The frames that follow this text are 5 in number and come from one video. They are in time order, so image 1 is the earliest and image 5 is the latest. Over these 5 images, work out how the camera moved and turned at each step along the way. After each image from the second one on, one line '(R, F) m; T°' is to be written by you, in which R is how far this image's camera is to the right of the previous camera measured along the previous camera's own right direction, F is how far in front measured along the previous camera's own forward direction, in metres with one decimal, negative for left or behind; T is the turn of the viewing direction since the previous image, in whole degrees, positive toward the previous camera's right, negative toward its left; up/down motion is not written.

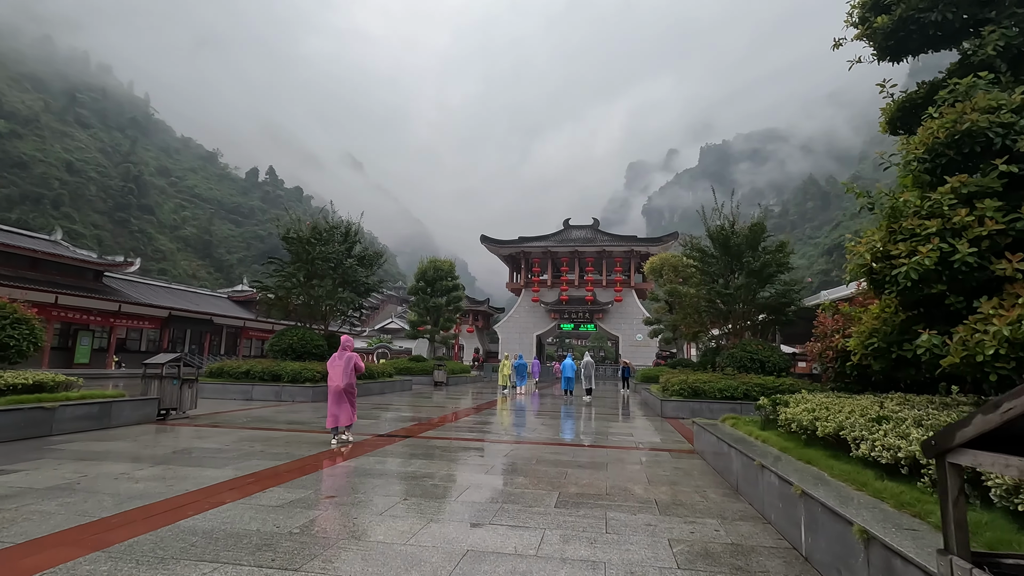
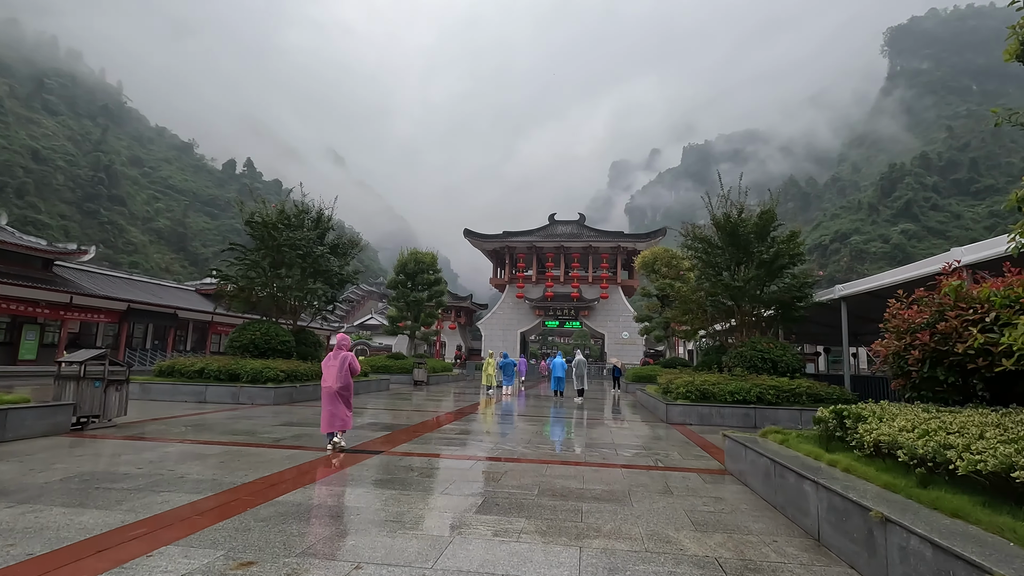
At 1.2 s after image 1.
(-0.1, +1.1) m; +2°
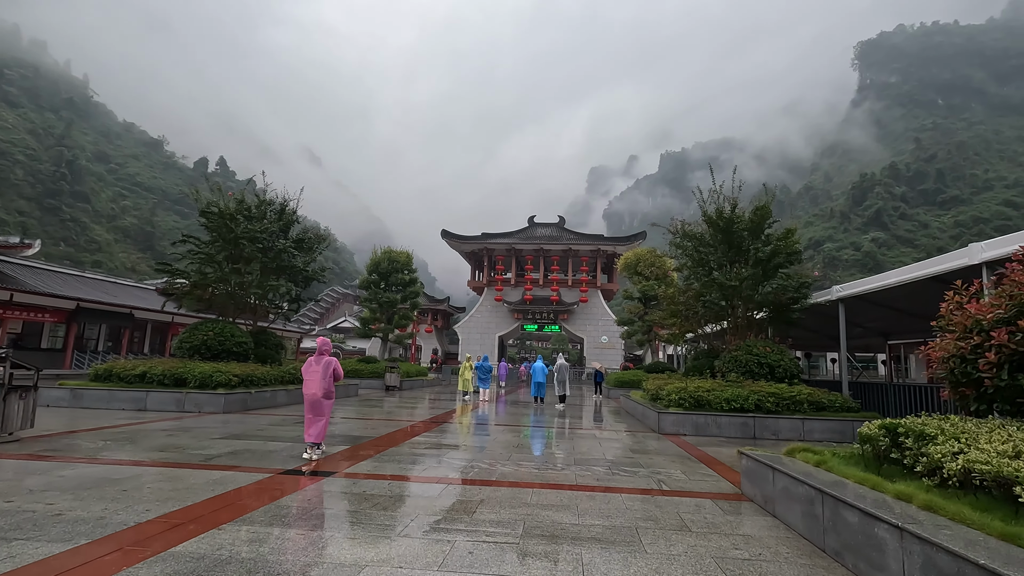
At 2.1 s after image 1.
(0.0, +0.8) m; +2°
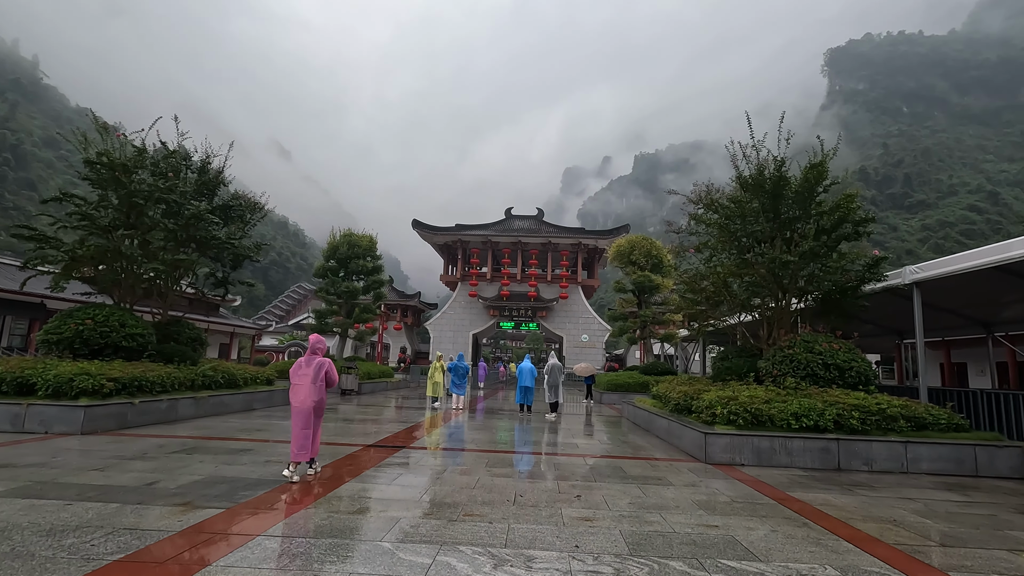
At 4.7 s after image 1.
(-0.2, +2.5) m; +3°
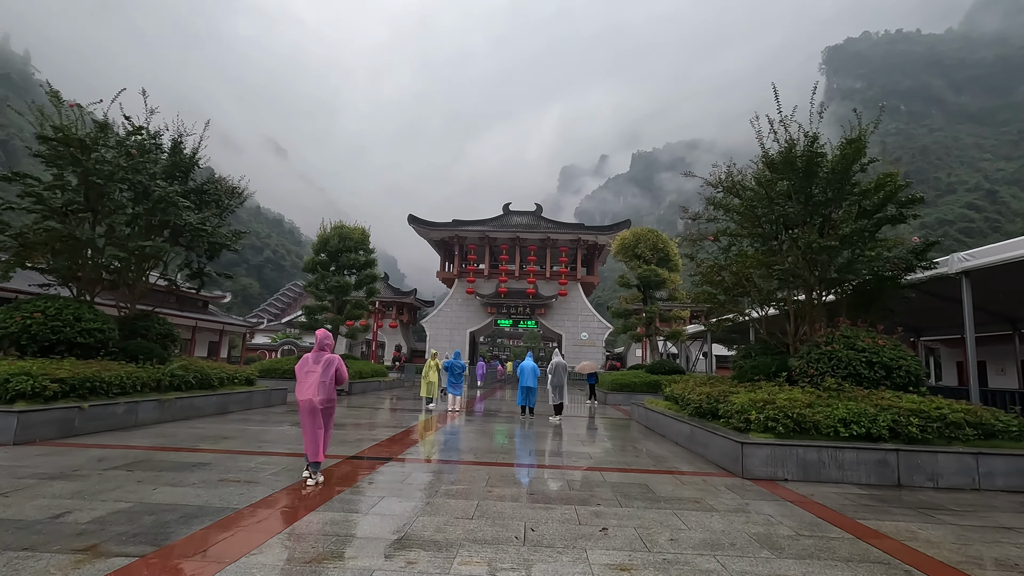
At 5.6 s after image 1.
(-0.1, +0.9) m; 0°
